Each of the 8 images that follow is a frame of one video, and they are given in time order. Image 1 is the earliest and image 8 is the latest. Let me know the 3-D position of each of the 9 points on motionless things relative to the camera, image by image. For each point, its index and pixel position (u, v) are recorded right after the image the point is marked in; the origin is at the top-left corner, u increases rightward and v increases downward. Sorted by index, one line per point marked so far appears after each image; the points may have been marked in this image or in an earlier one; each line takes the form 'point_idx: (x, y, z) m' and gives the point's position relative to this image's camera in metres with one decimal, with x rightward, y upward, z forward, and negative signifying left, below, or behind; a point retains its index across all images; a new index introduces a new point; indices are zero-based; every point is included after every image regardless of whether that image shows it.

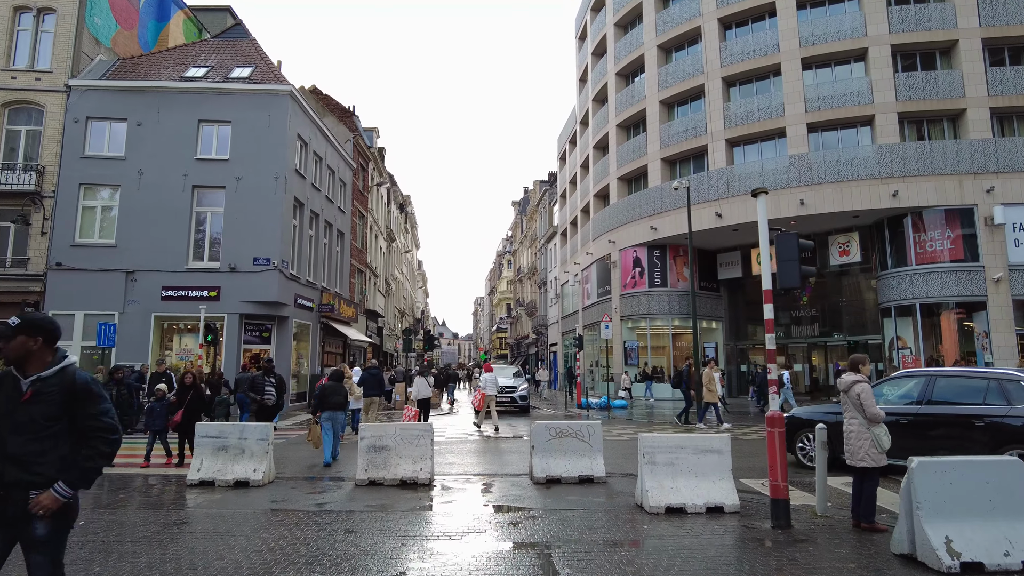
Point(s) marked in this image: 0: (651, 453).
0: (+1.5, -1.8, +6.6) m
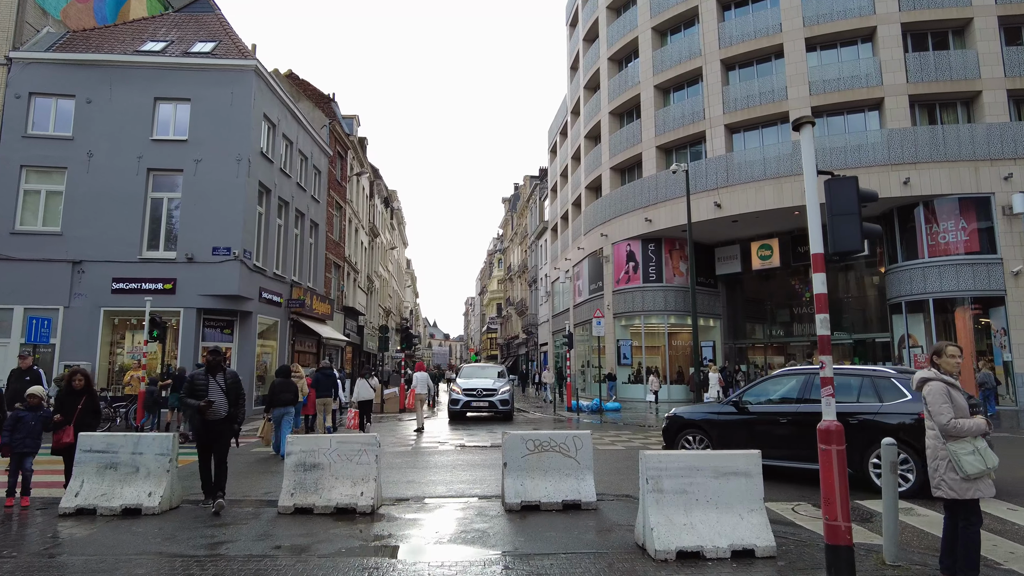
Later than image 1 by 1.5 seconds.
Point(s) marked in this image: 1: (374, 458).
0: (+1.1, -1.5, +4.9) m
1: (-1.5, -1.8, +6.5) m
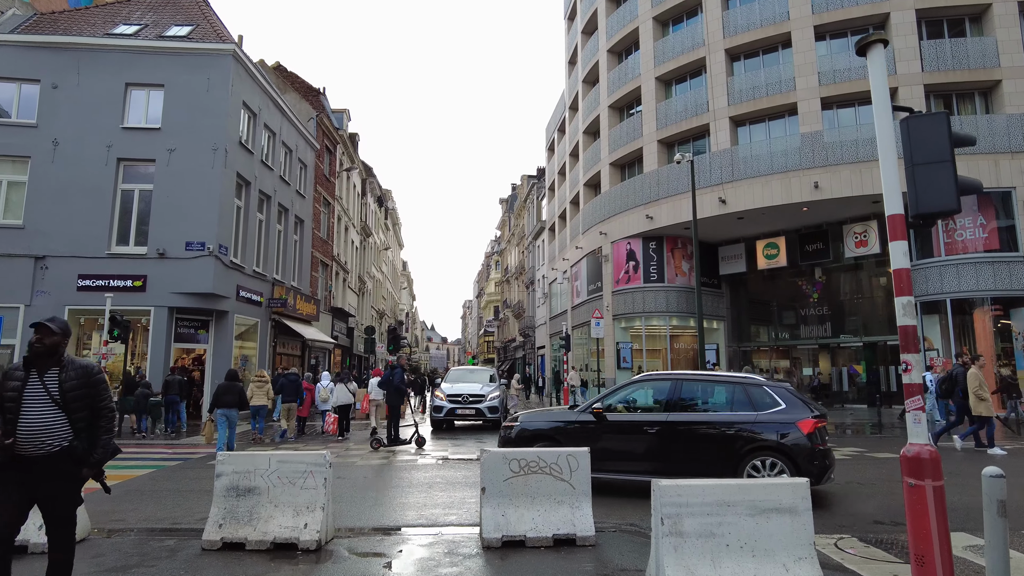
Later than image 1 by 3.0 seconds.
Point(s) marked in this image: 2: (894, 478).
0: (+1.0, -1.4, +3.8) m
1: (-1.6, -1.7, +5.3) m
2: (+4.9, -2.5, +8.2) m
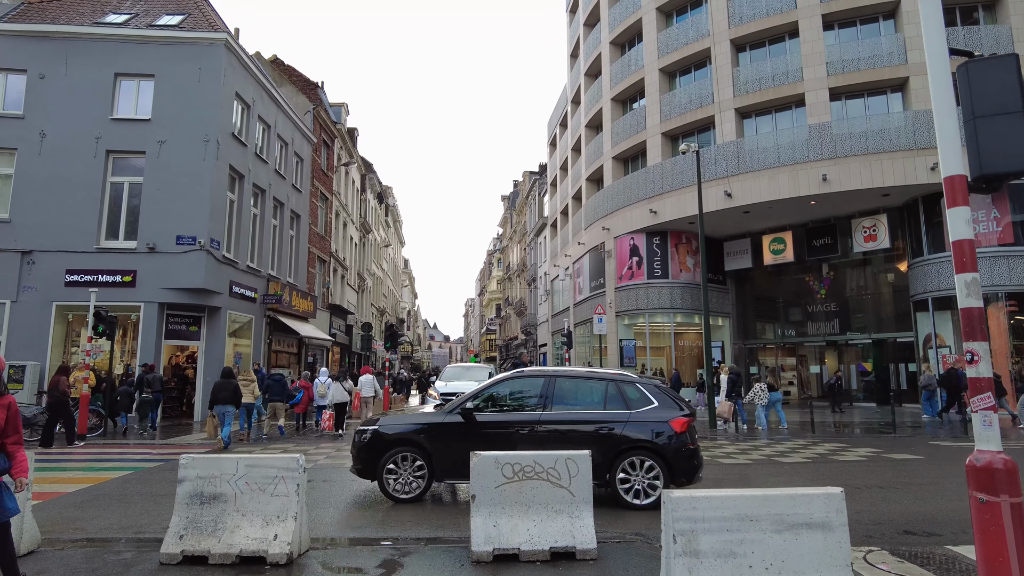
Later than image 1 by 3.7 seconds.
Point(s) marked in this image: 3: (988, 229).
0: (+0.9, -1.3, +3.2) m
1: (-1.7, -1.5, +4.8) m
2: (+4.9, -2.4, +7.7) m
3: (+15.1, +1.9, +19.8) m
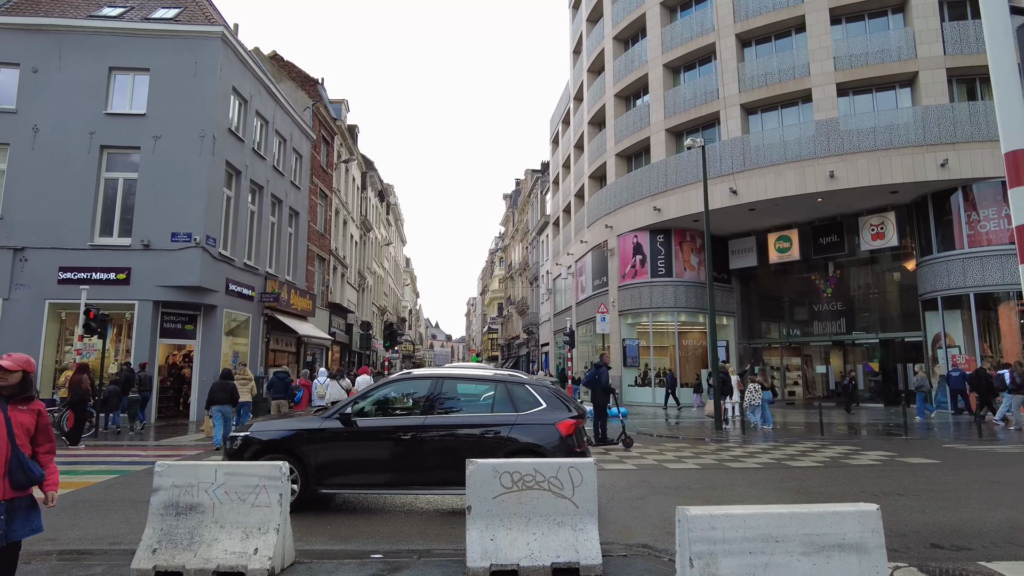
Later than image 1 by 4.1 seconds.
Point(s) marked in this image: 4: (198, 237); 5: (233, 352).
0: (+0.9, -1.2, +2.9) m
1: (-1.7, -1.5, +4.5) m
2: (+4.9, -2.3, +7.3) m
3: (+15.1, +1.9, +19.4) m
4: (-8.5, +1.4, +17.0) m
5: (-8.5, -1.9, +19.1) m
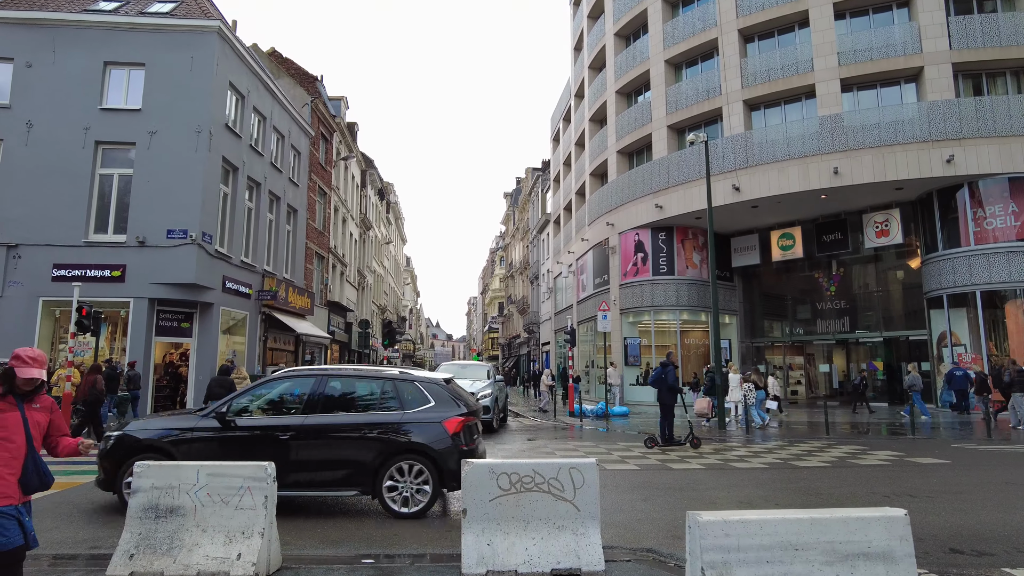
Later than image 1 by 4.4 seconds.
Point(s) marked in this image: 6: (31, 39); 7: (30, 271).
0: (+0.9, -1.2, +2.7) m
1: (-1.7, -1.4, +4.2) m
2: (+4.9, -2.3, +7.1) m
3: (+15.1, +2.0, +19.2) m
4: (-8.5, +1.5, +16.8) m
5: (-8.5, -1.9, +18.9) m
6: (-13.1, +6.8, +17.1) m
7: (-12.5, +0.4, +16.3) m
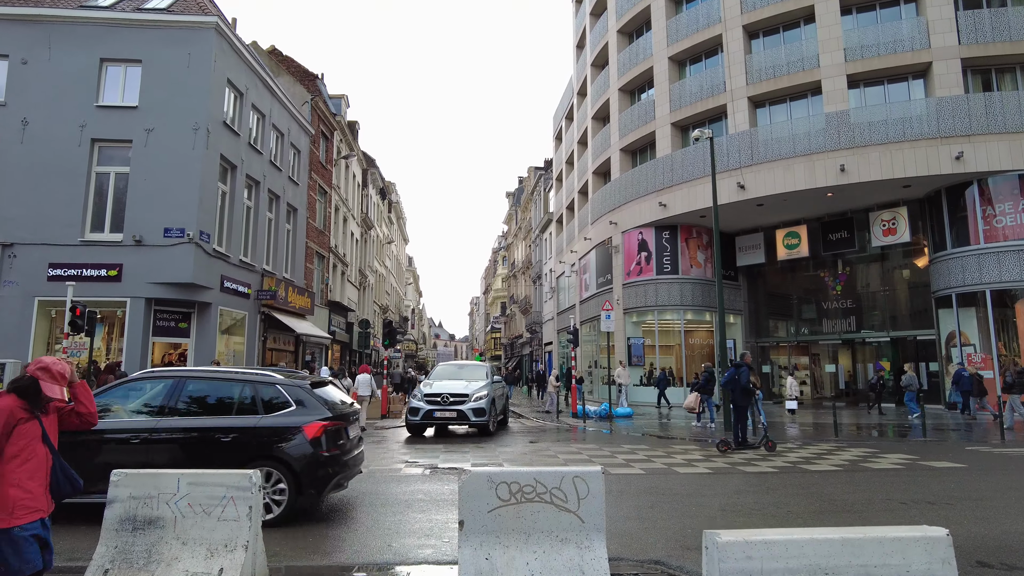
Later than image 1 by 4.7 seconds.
0: (+0.9, -1.1, +2.4) m
1: (-1.7, -1.4, +4.0) m
2: (+4.9, -2.3, +6.8) m
3: (+15.2, +2.0, +18.9) m
4: (-8.4, +1.5, +16.5) m
5: (-8.4, -1.9, +18.6) m
6: (-13.1, +6.8, +16.9) m
7: (-12.4, +0.4, +16.0) m
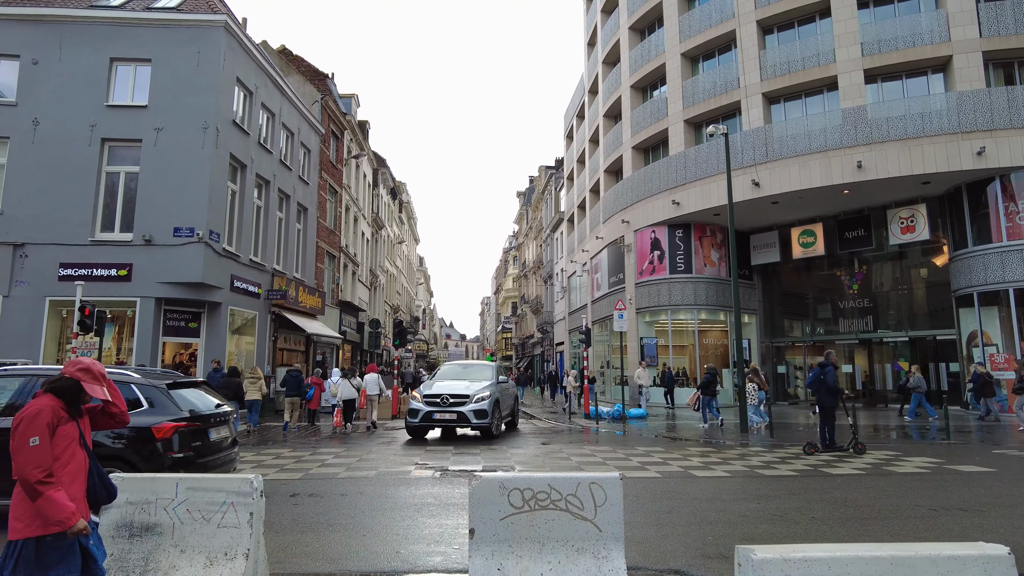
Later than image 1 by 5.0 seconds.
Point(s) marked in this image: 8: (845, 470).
0: (+0.9, -1.1, +2.2) m
1: (-1.6, -1.4, +3.8) m
2: (+5.0, -2.2, +6.5) m
3: (+15.5, +2.1, +18.4) m
4: (-8.1, +1.5, +16.5) m
5: (-8.1, -1.9, +18.6) m
6: (-12.8, +6.8, +16.9) m
7: (-12.1, +0.5, +16.0) m
8: (+4.9, -2.7, +9.3) m
